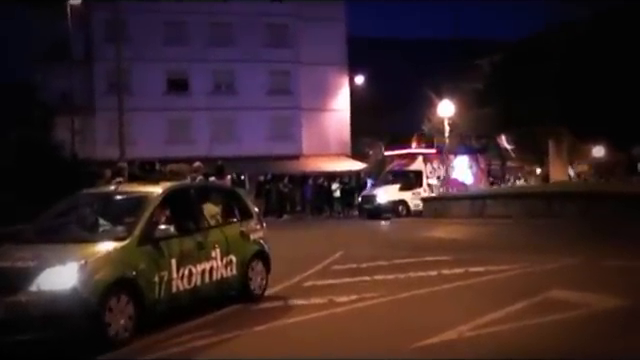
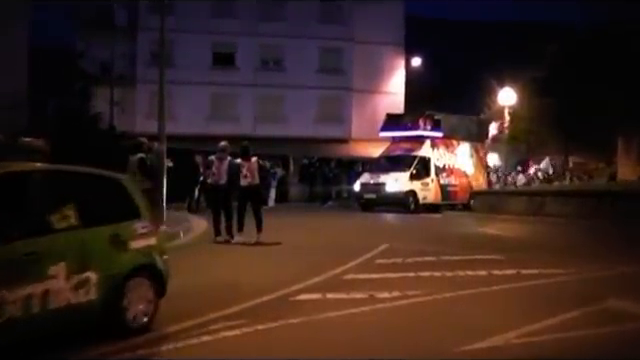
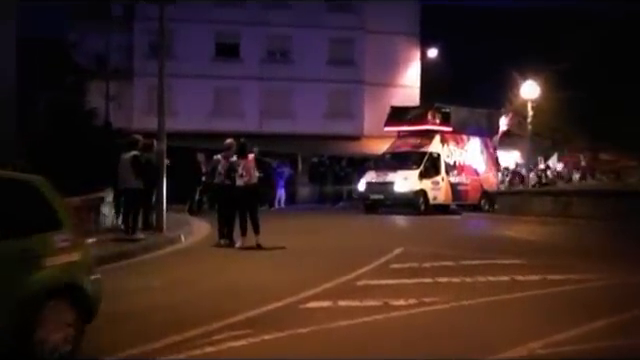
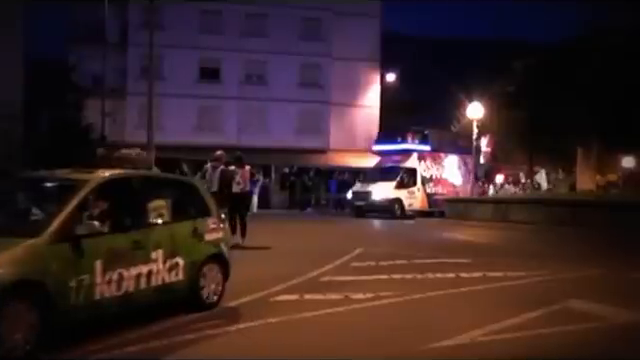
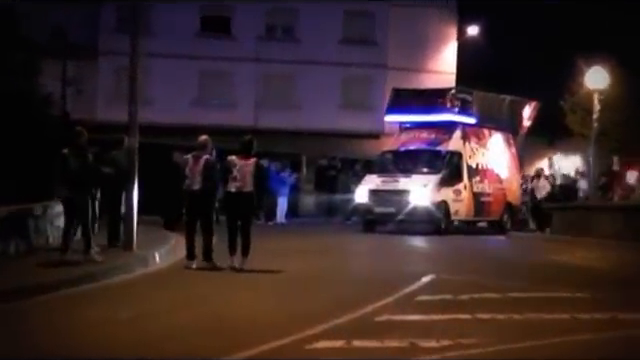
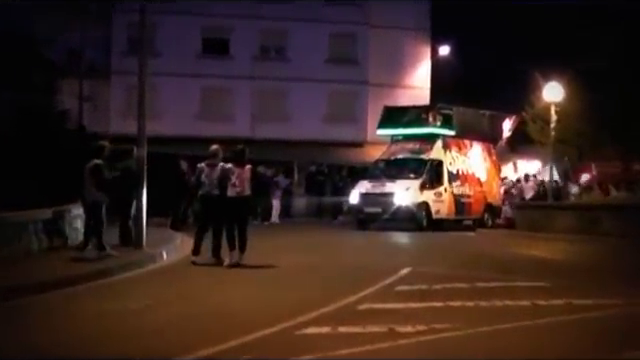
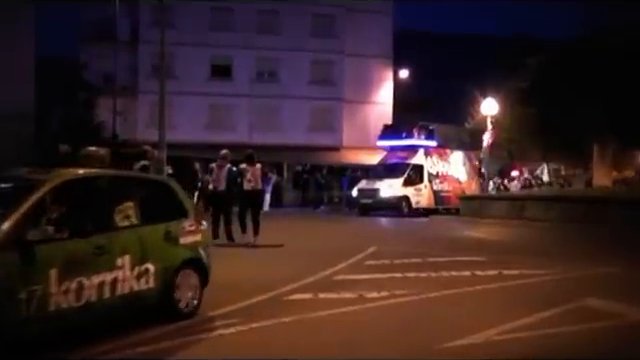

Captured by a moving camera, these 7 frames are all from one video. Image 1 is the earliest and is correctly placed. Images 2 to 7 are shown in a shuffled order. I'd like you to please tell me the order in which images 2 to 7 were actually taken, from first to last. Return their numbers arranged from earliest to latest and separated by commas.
4, 7, 2, 3, 6, 5
